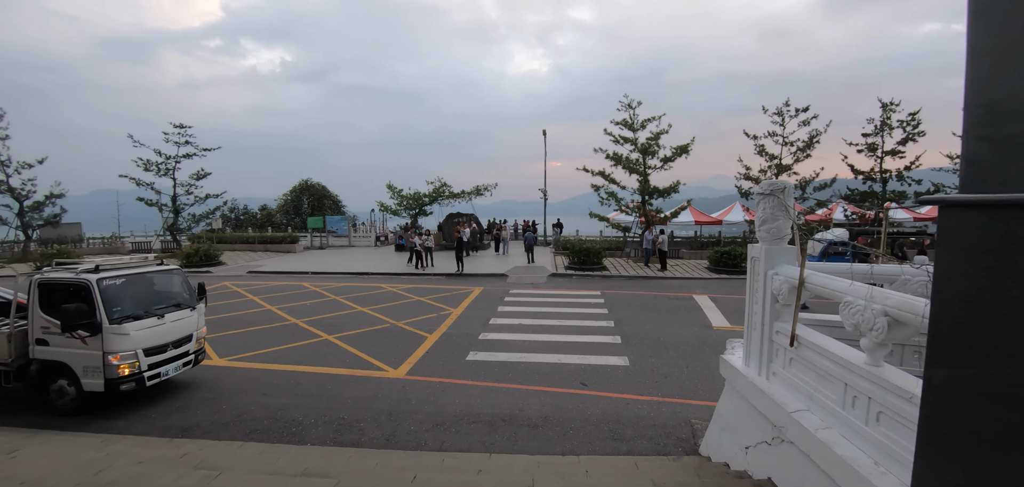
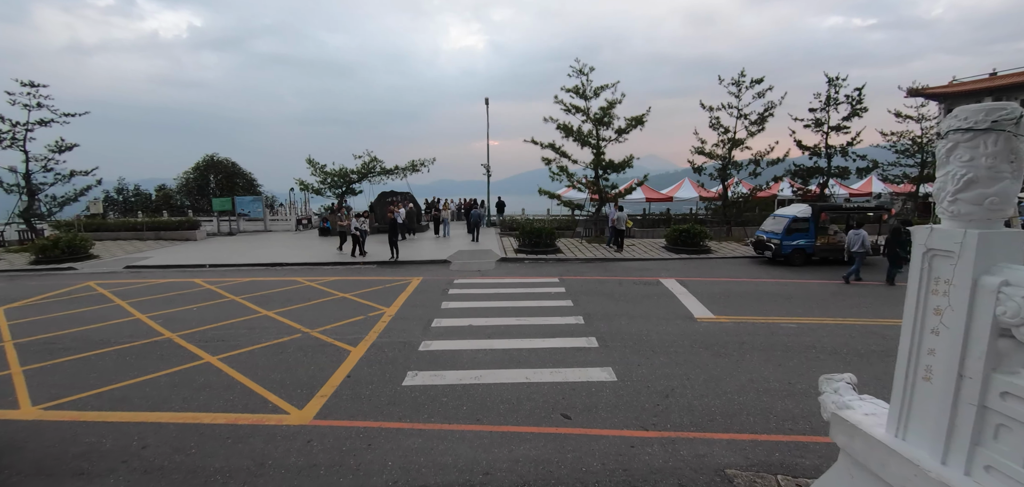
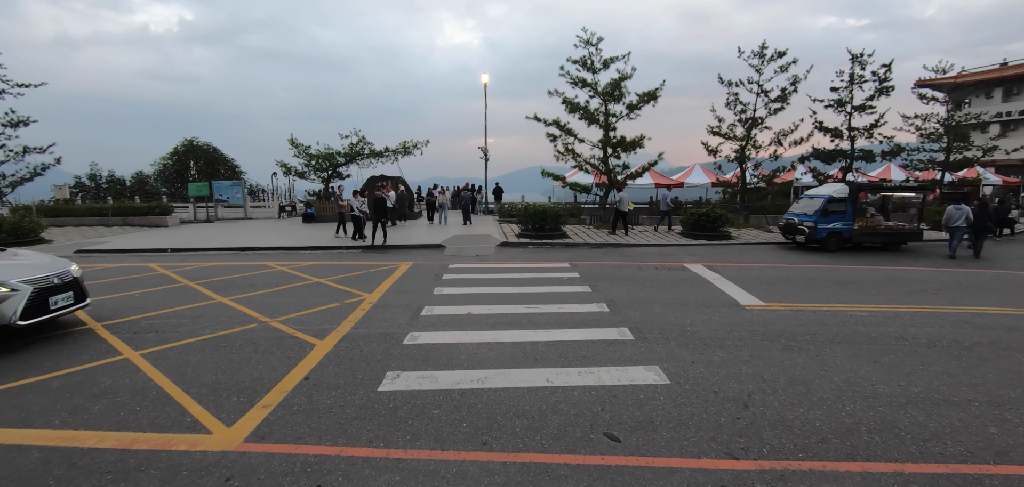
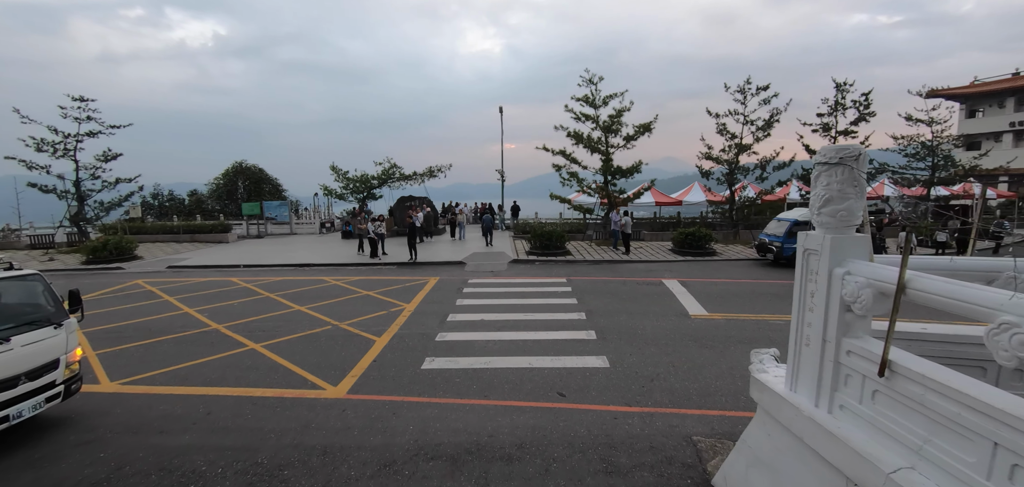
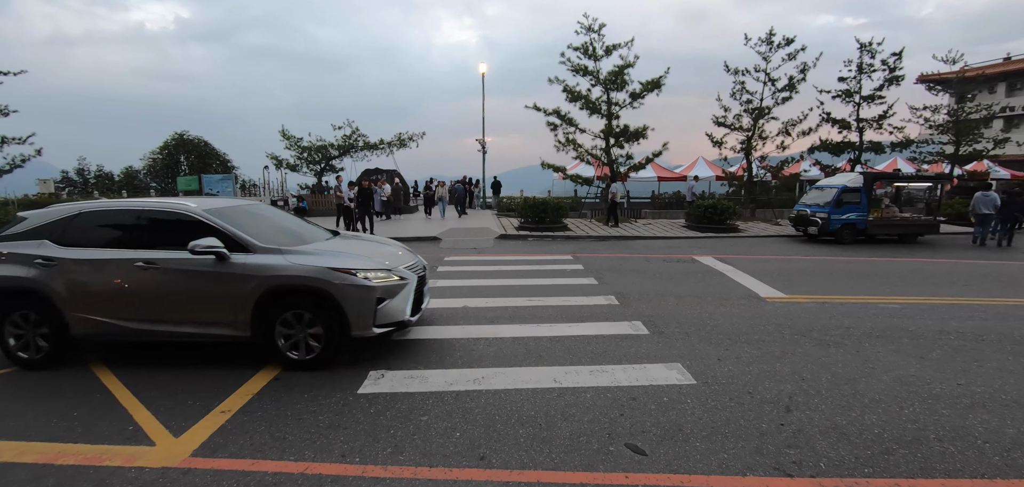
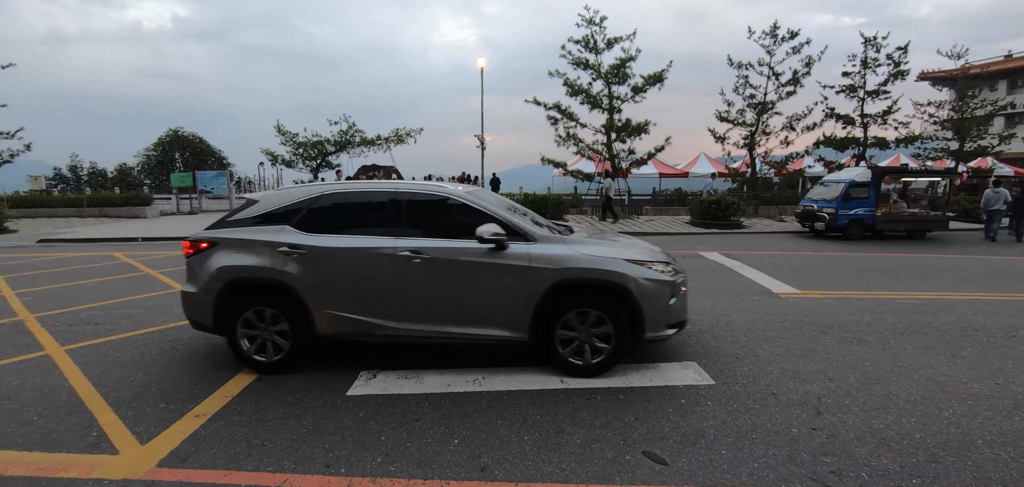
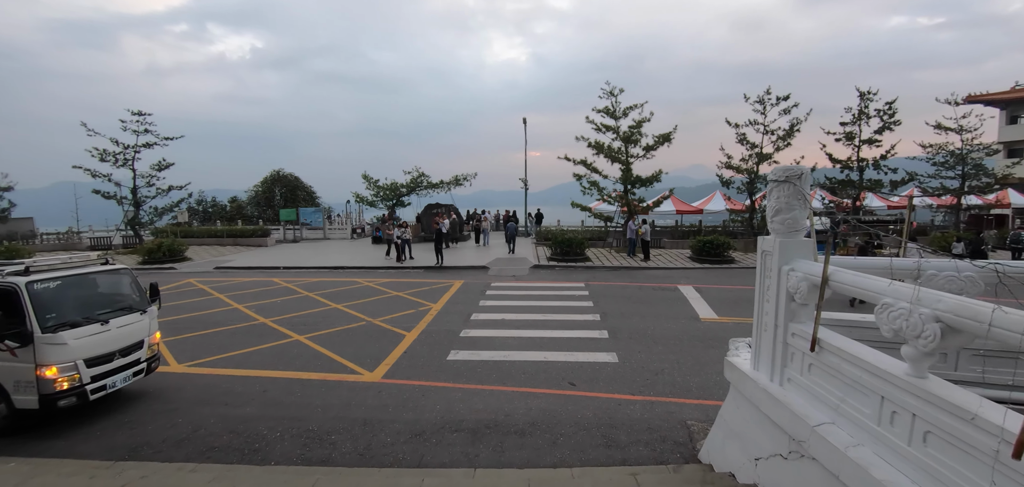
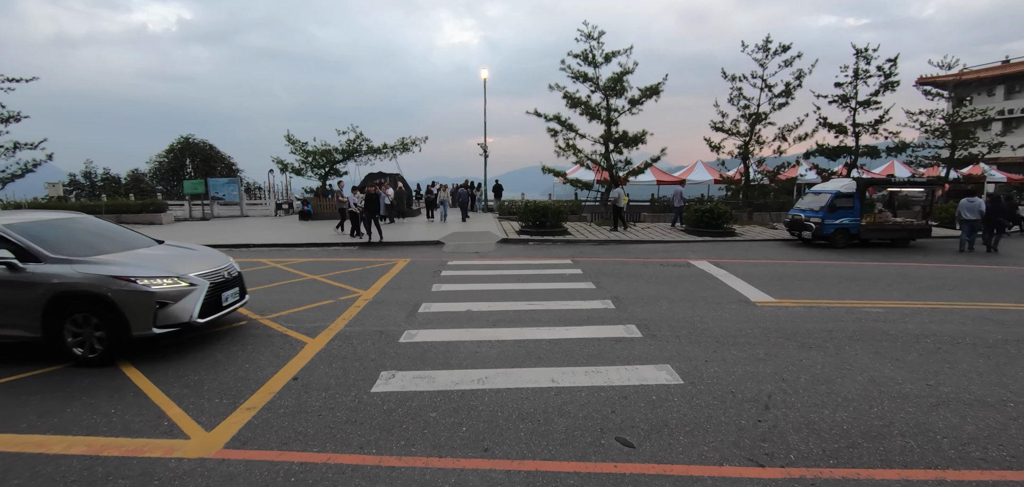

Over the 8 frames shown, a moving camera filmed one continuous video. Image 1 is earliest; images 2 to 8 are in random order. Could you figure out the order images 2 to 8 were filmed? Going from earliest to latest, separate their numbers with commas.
7, 4, 2, 3, 8, 5, 6
